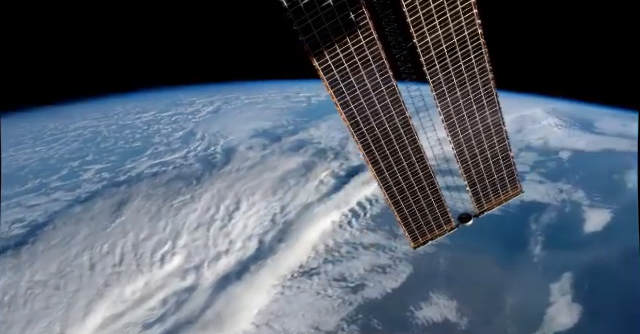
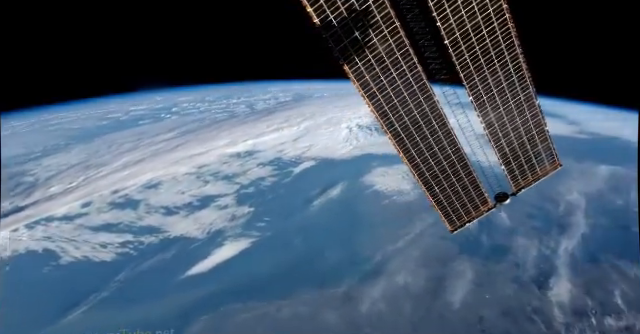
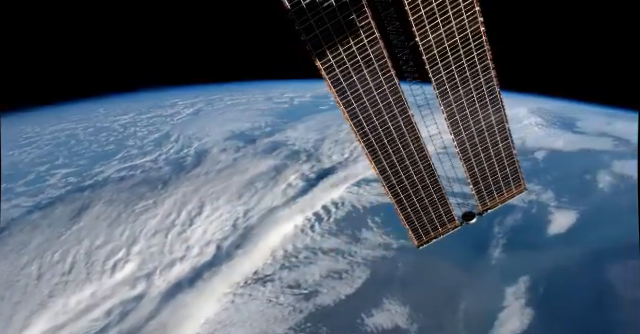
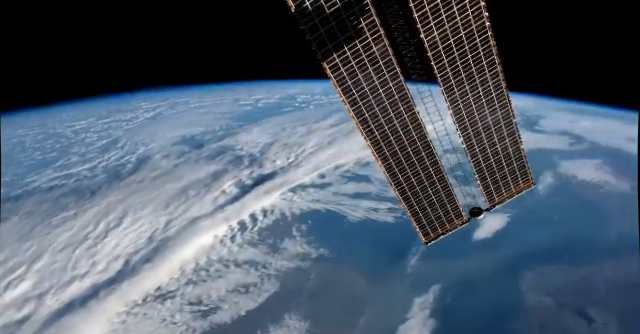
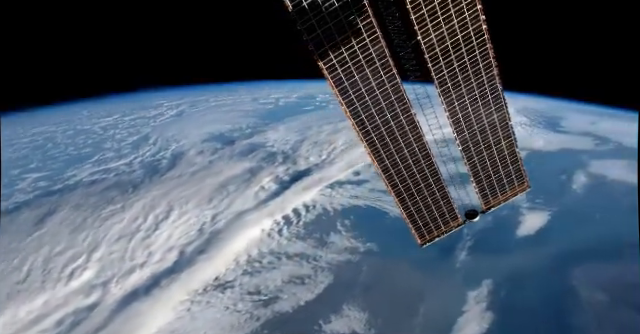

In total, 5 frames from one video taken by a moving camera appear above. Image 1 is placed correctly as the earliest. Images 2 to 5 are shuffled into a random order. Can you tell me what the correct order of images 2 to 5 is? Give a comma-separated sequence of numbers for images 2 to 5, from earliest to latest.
3, 5, 4, 2
